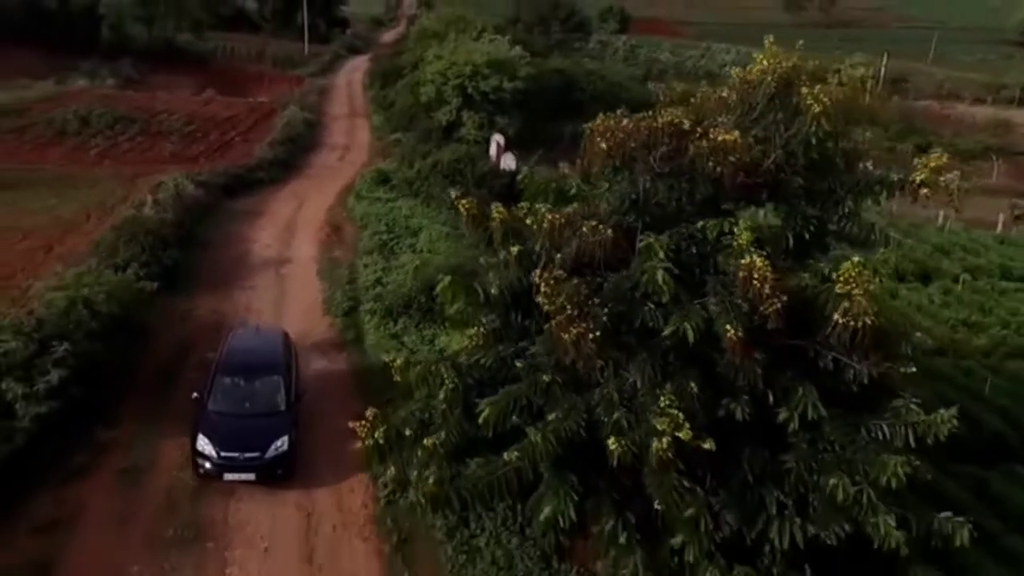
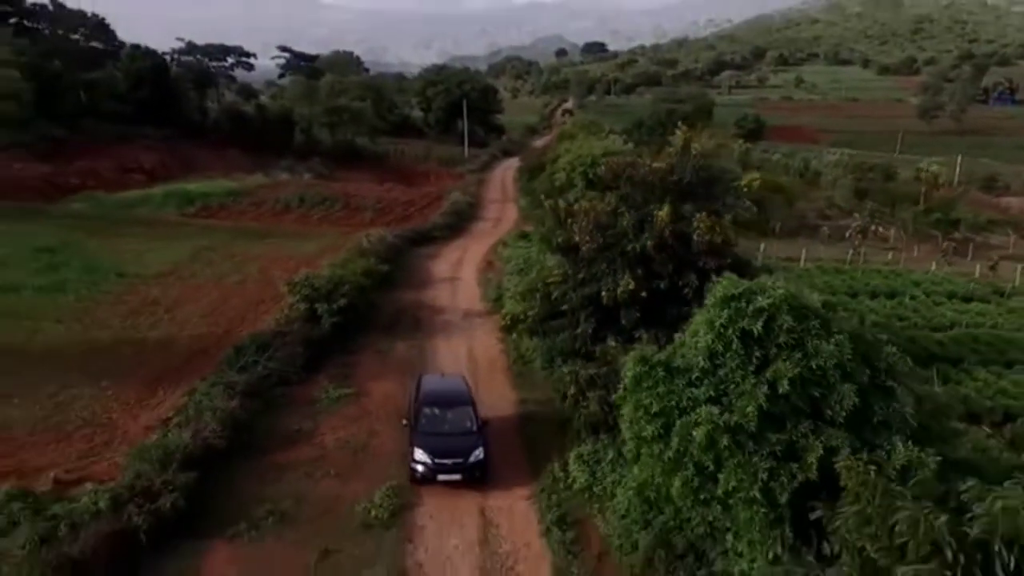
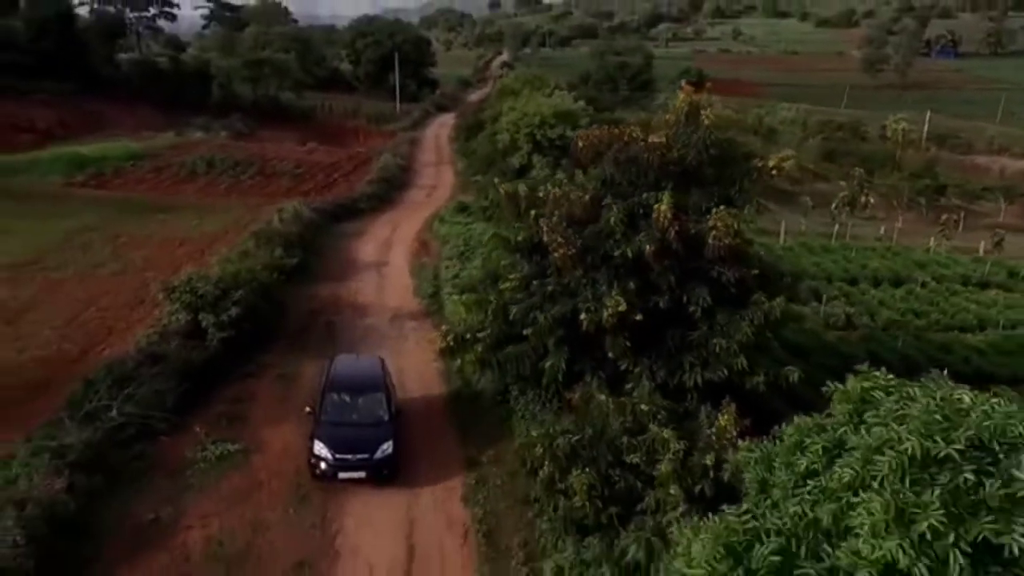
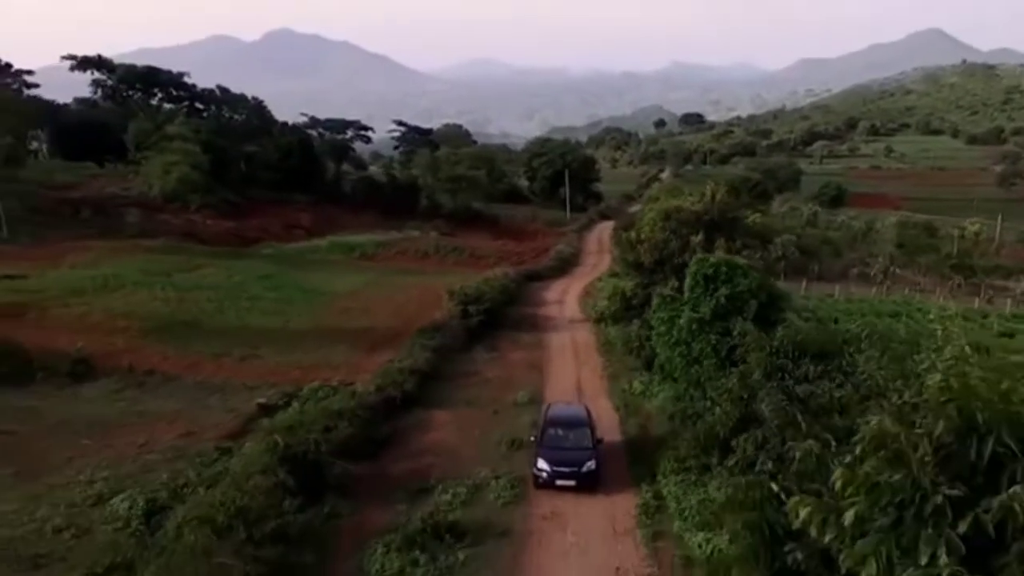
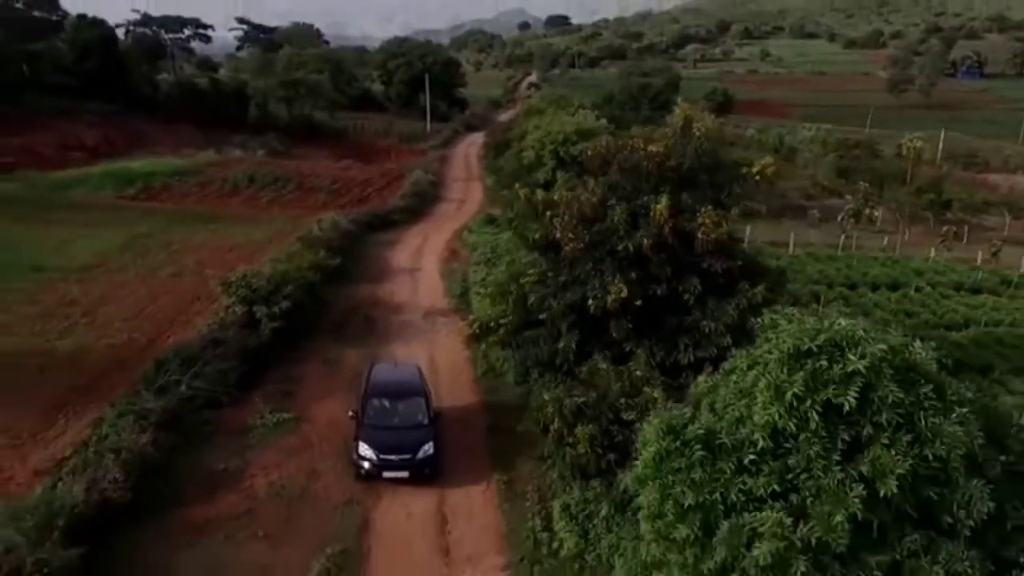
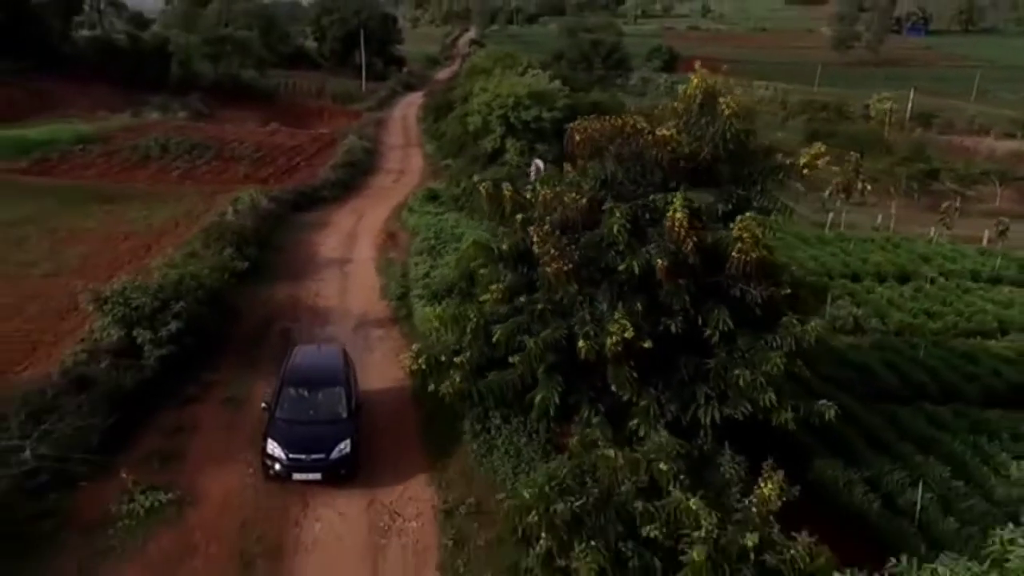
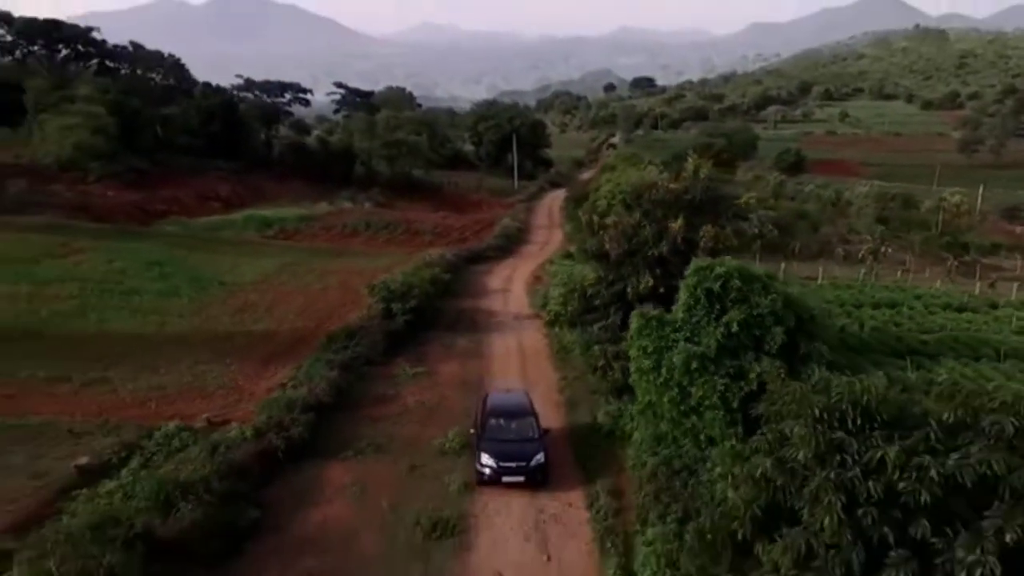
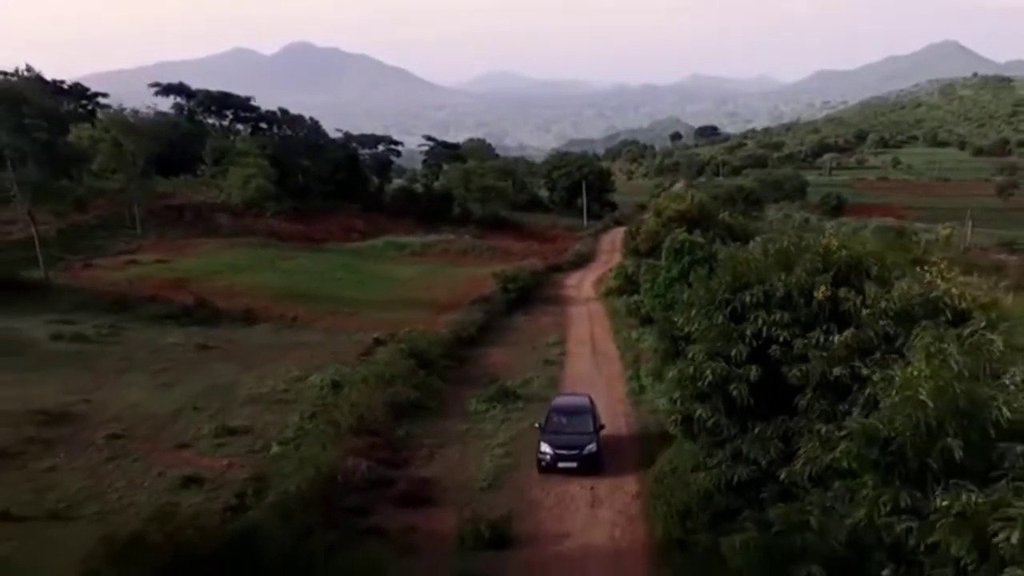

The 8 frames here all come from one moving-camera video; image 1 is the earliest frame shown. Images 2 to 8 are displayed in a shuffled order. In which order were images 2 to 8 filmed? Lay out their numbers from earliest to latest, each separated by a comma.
6, 3, 5, 2, 7, 4, 8
